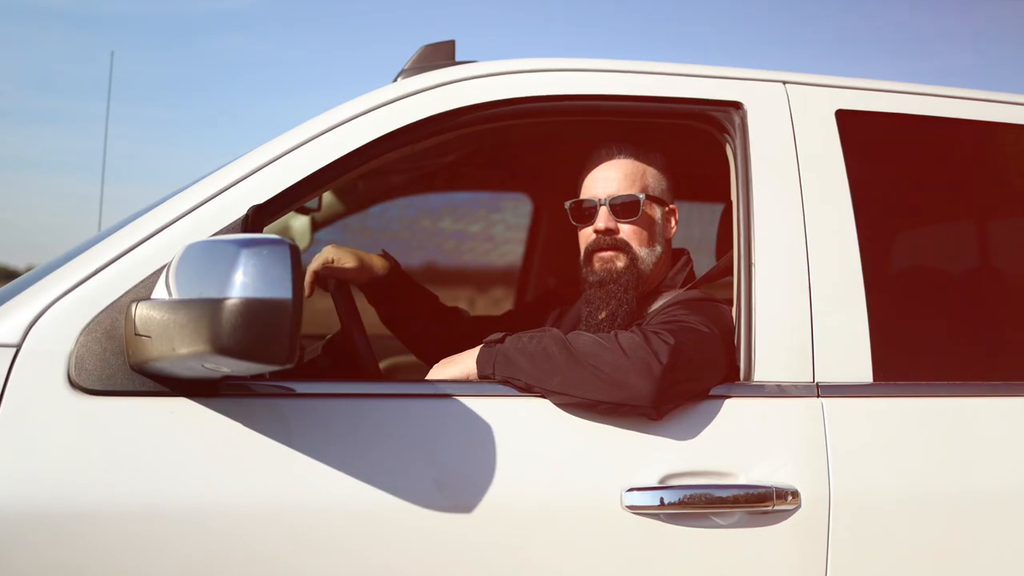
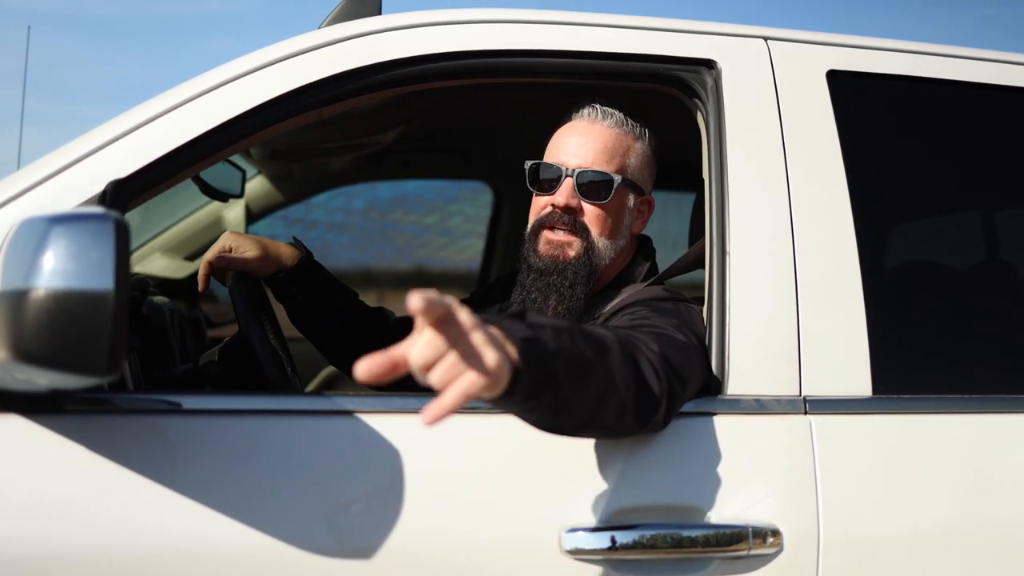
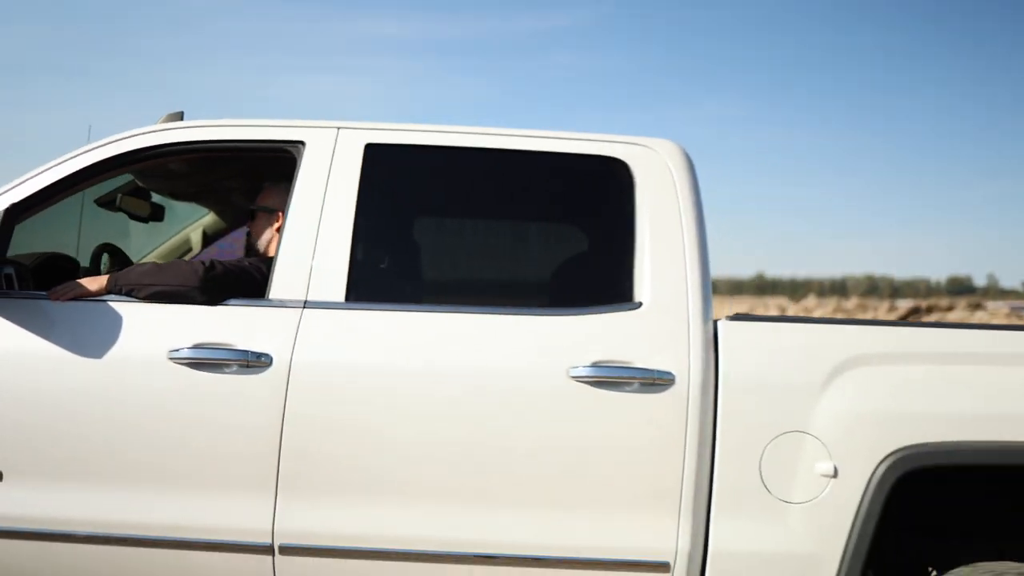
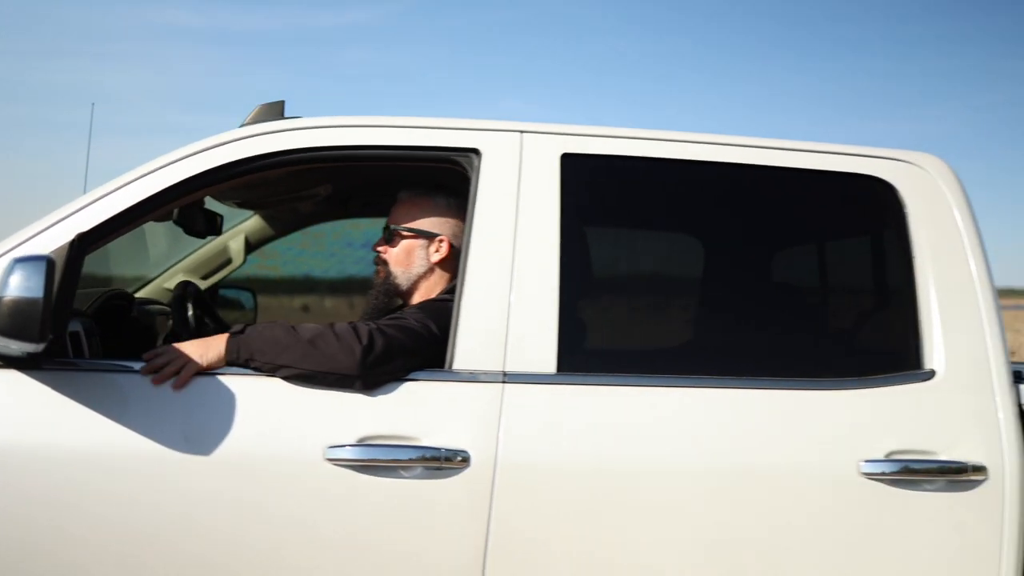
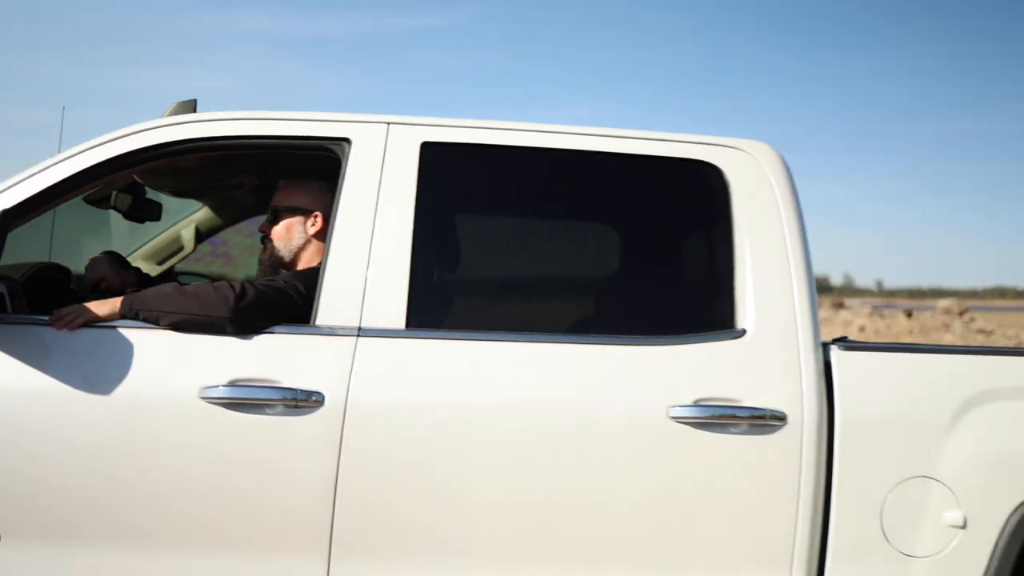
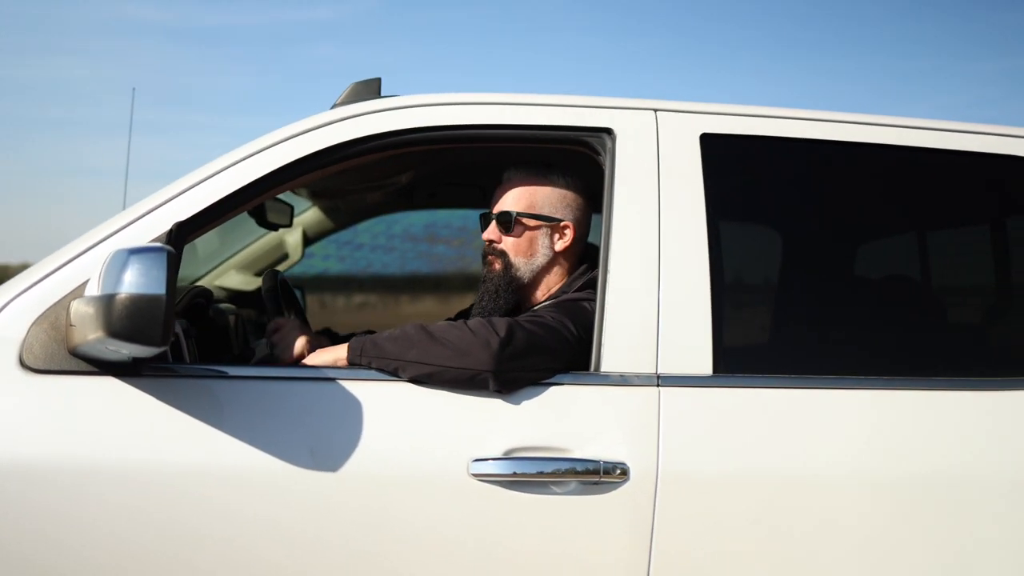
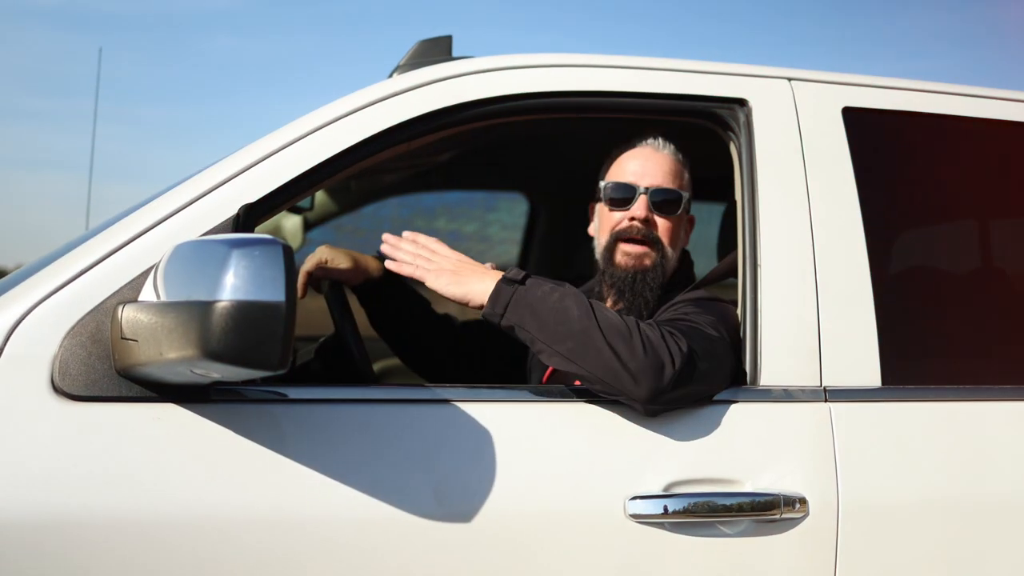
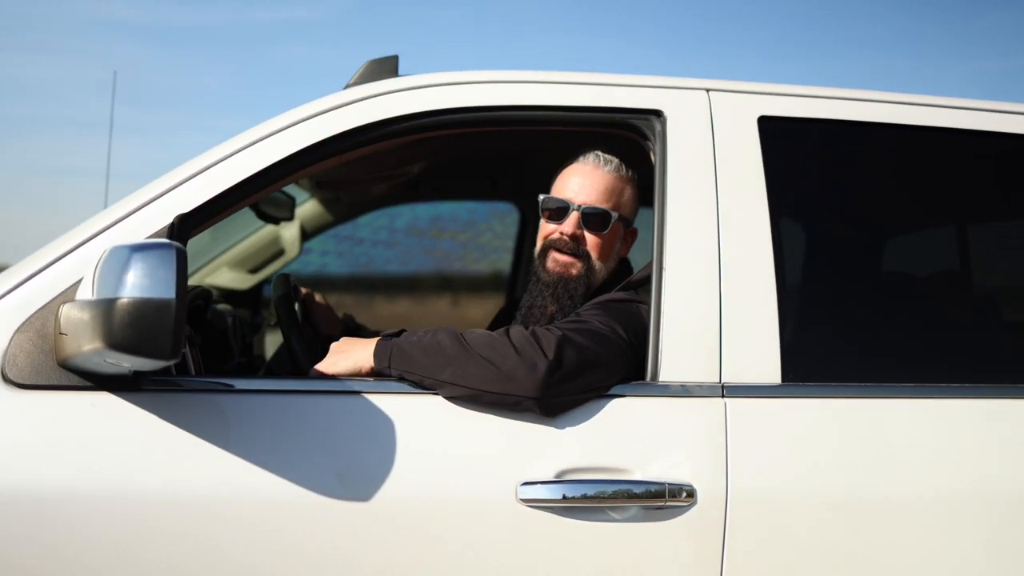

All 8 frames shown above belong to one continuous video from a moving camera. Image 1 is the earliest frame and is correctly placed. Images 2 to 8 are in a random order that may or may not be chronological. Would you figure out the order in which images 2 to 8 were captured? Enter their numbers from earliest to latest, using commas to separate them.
7, 2, 8, 6, 4, 5, 3
